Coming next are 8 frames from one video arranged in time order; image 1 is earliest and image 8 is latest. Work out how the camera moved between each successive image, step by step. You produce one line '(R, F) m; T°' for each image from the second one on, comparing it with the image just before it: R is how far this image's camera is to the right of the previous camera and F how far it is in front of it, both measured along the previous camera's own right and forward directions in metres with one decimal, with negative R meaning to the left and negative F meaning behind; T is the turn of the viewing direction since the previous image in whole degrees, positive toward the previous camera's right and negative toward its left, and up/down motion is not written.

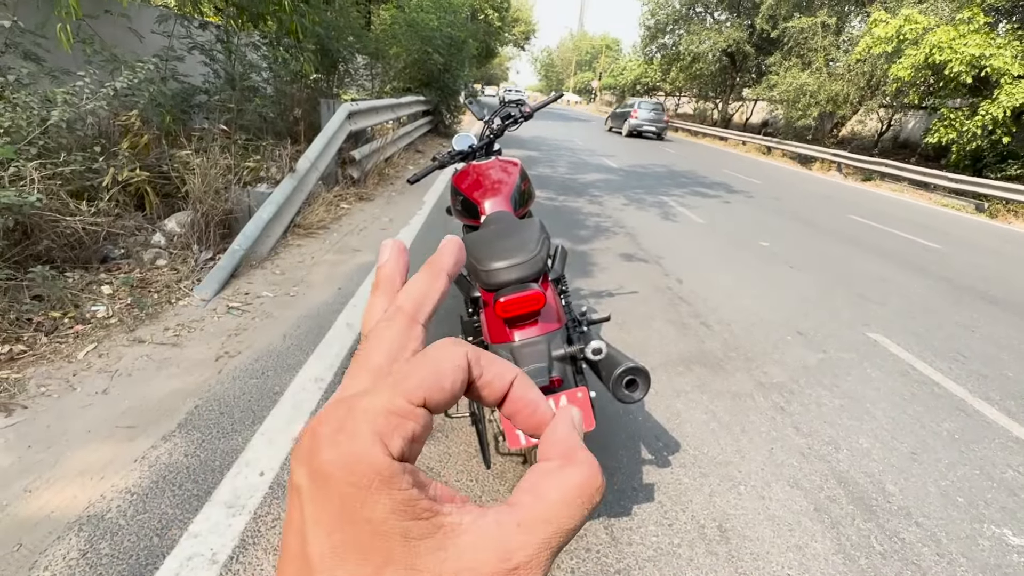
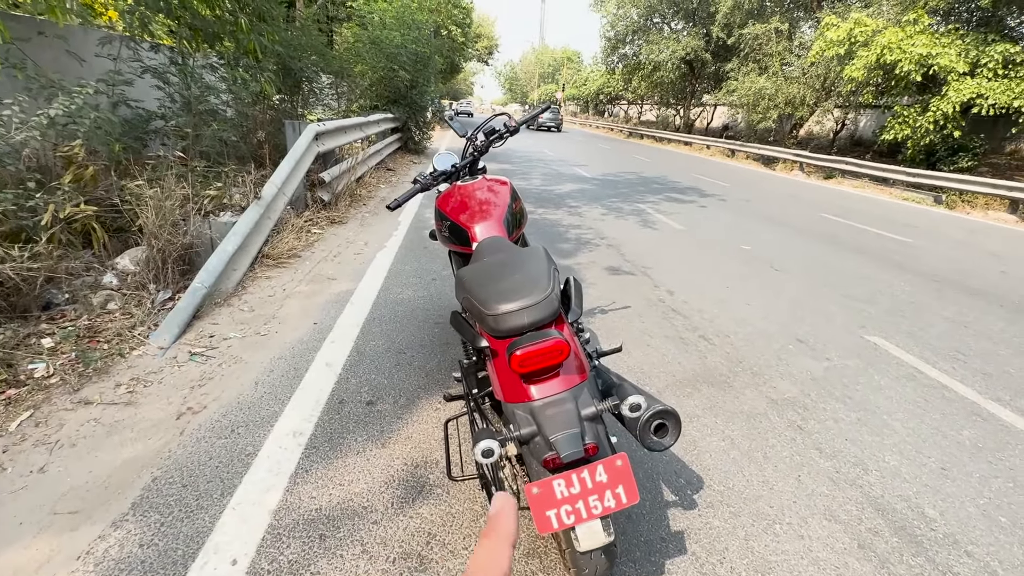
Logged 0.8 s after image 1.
(-0.1, +0.2) m; +3°
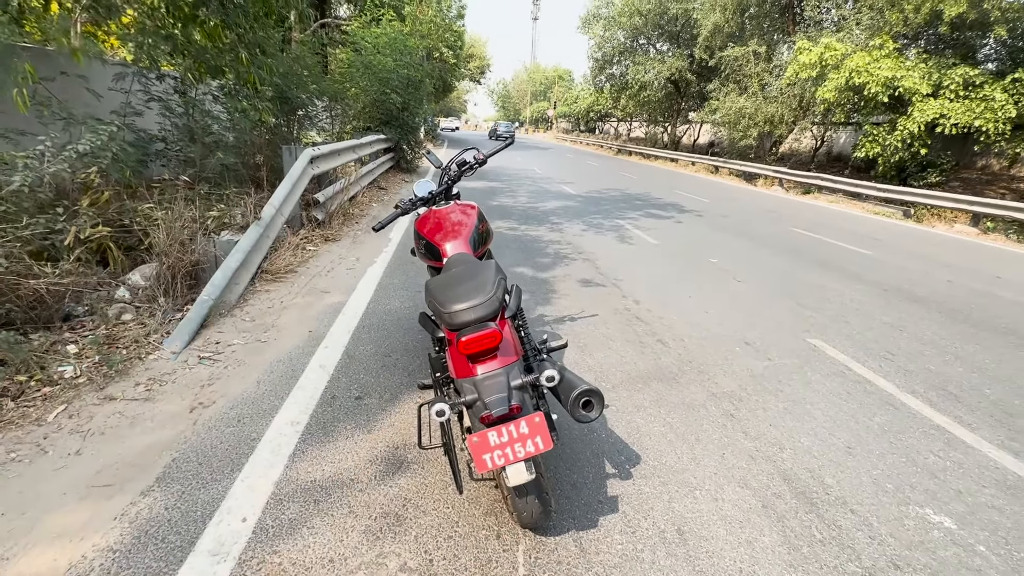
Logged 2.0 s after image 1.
(+0.2, -0.4) m; +1°
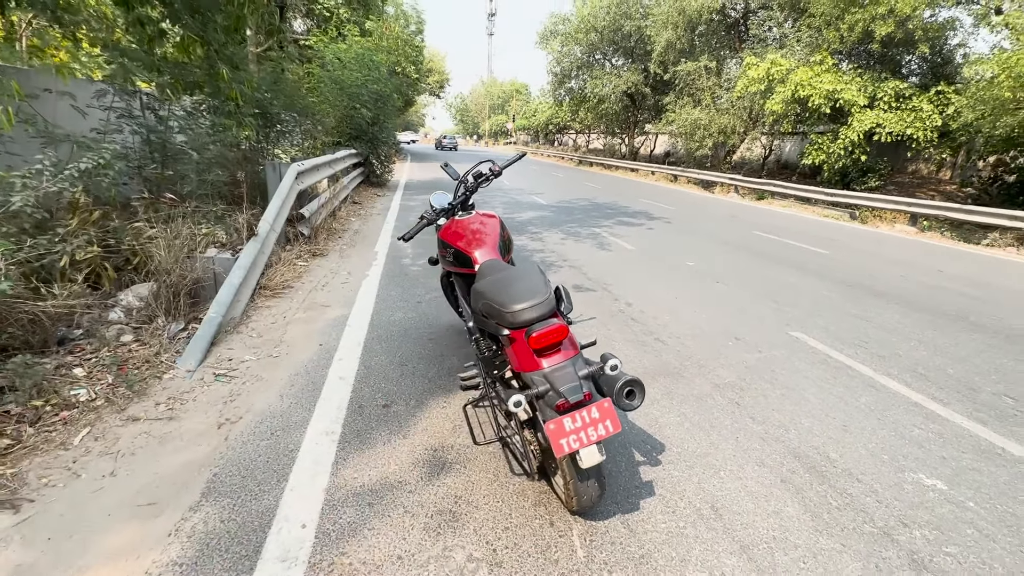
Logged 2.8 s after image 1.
(-0.4, -0.1) m; +4°
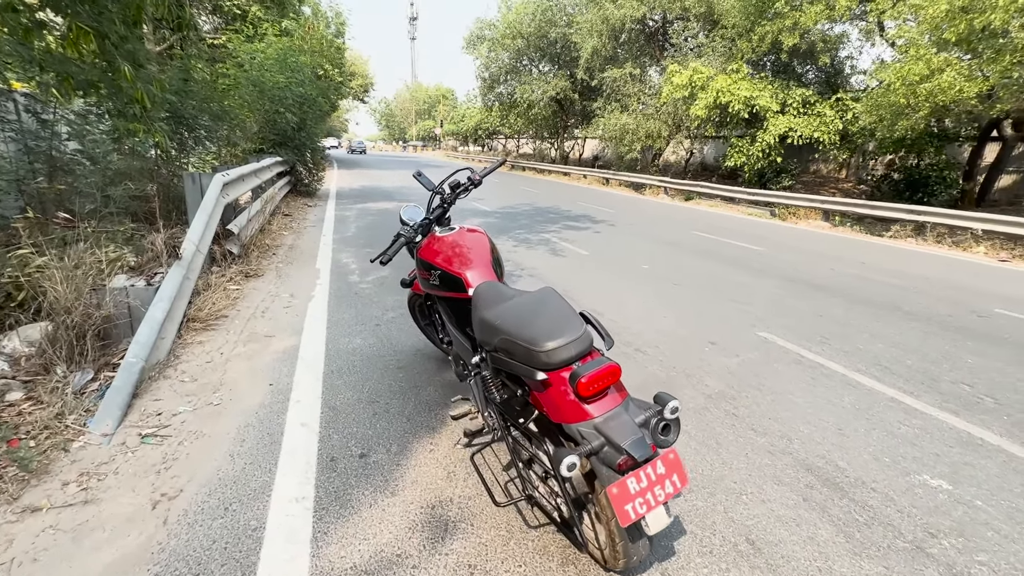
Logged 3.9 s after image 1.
(-0.3, +0.3) m; +8°
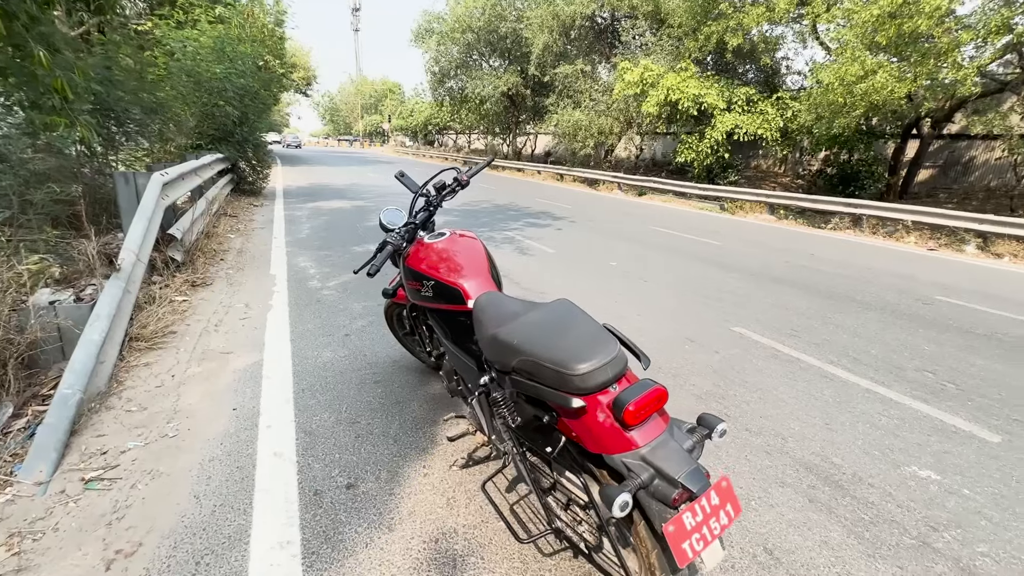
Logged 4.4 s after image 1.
(-0.2, +0.2) m; +6°
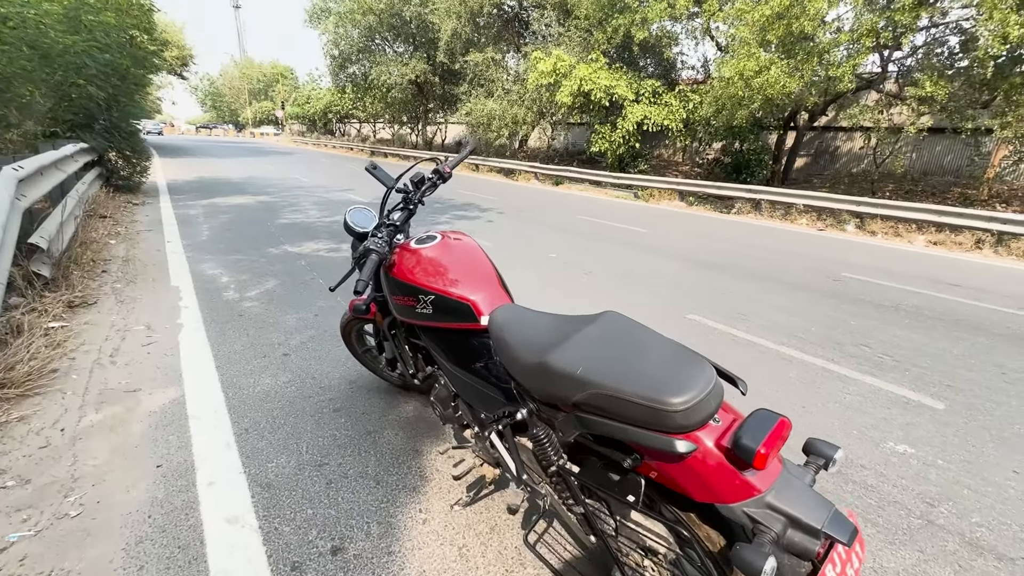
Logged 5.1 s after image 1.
(-0.4, +0.4) m; +10°
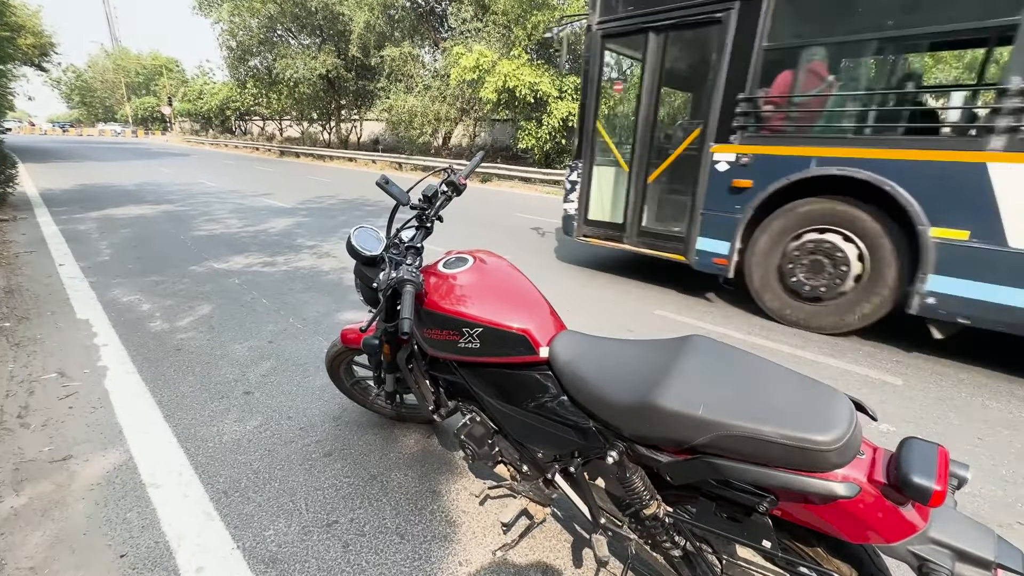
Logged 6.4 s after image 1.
(-0.5, +0.2) m; +9°
